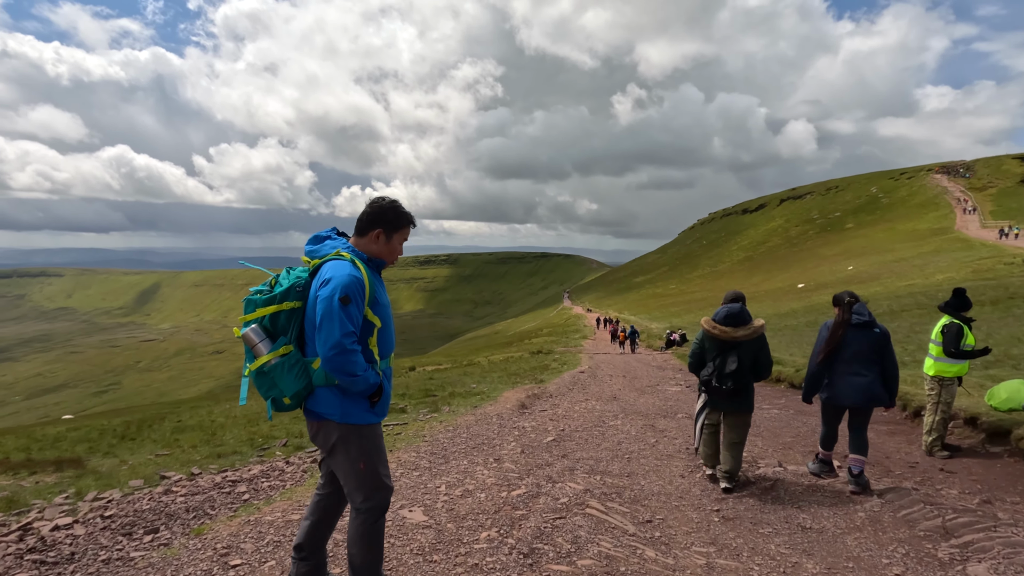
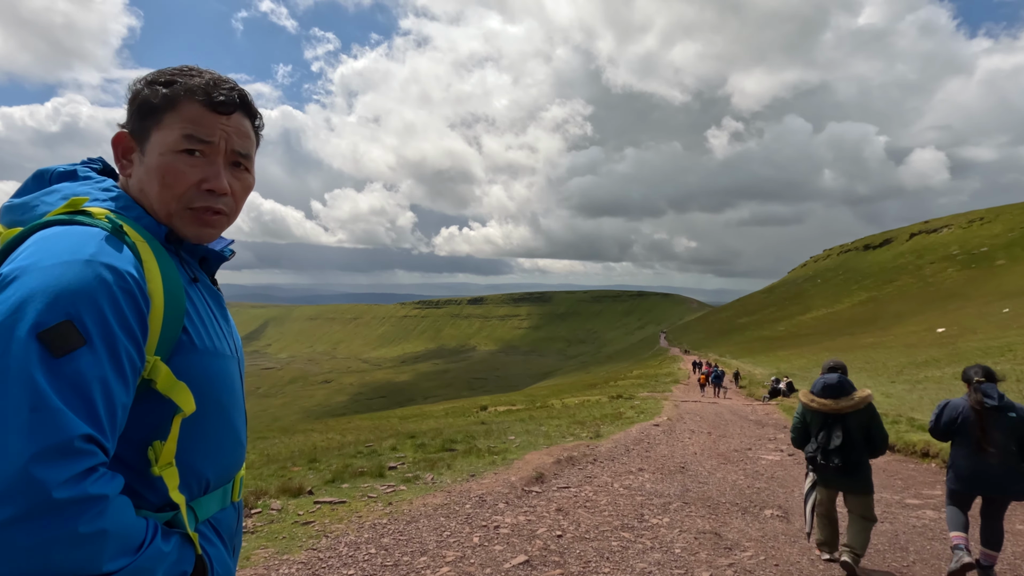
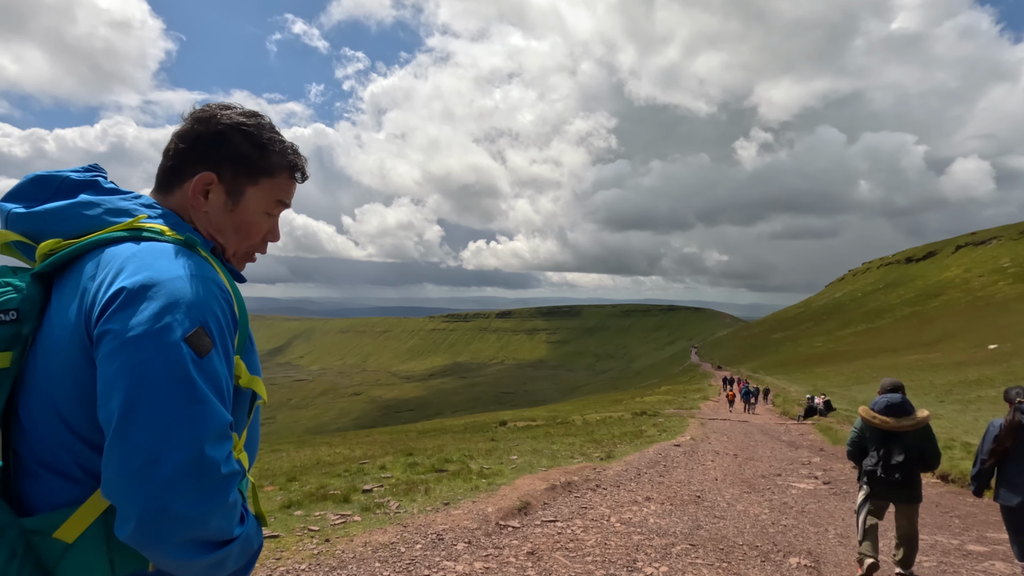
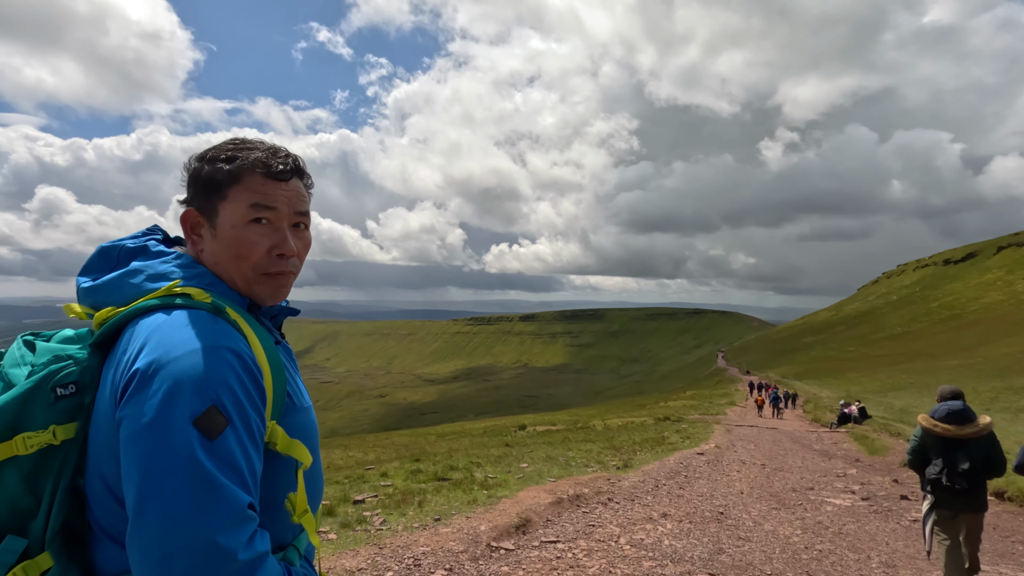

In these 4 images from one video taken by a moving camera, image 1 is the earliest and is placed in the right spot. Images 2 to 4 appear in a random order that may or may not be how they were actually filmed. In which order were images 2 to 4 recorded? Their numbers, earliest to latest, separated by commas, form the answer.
2, 3, 4
